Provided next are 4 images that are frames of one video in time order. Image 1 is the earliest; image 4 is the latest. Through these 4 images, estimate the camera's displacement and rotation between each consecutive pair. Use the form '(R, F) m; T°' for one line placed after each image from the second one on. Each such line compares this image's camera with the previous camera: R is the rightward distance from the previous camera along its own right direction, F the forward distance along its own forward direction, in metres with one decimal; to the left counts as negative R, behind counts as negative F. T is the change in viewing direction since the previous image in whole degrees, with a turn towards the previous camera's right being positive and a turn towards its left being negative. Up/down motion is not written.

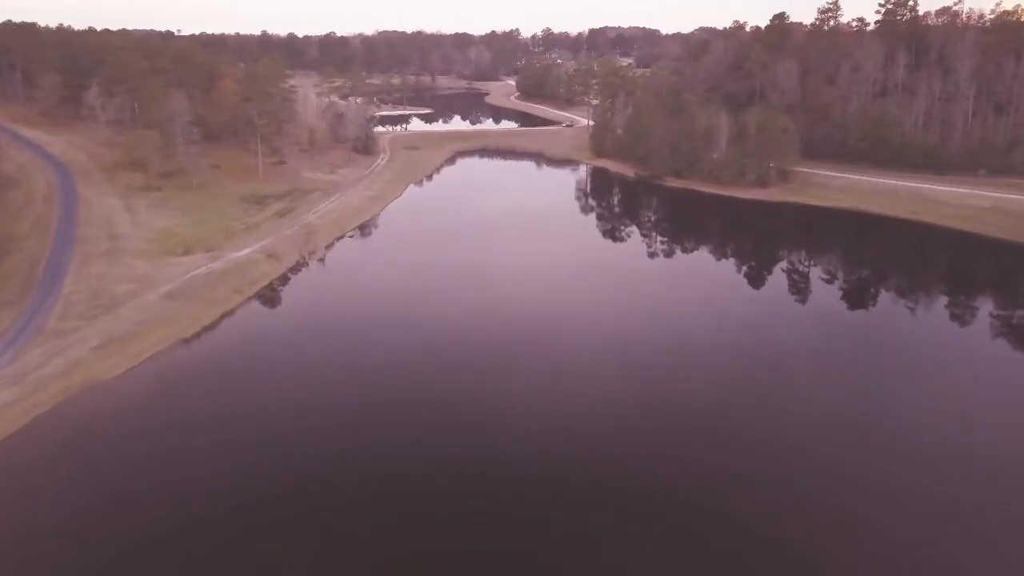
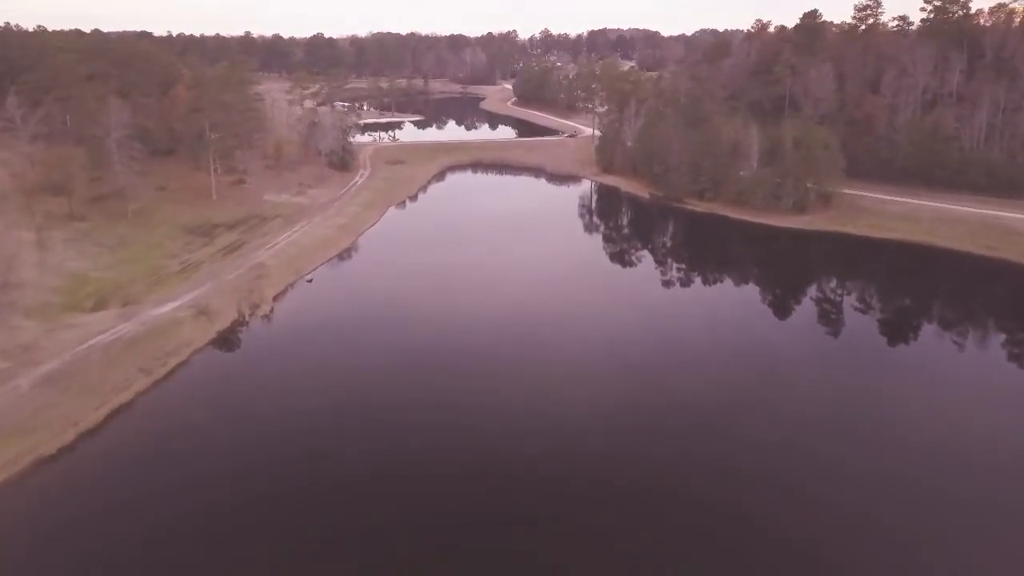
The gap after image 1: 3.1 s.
(+0.3, +9.0) m; 0°
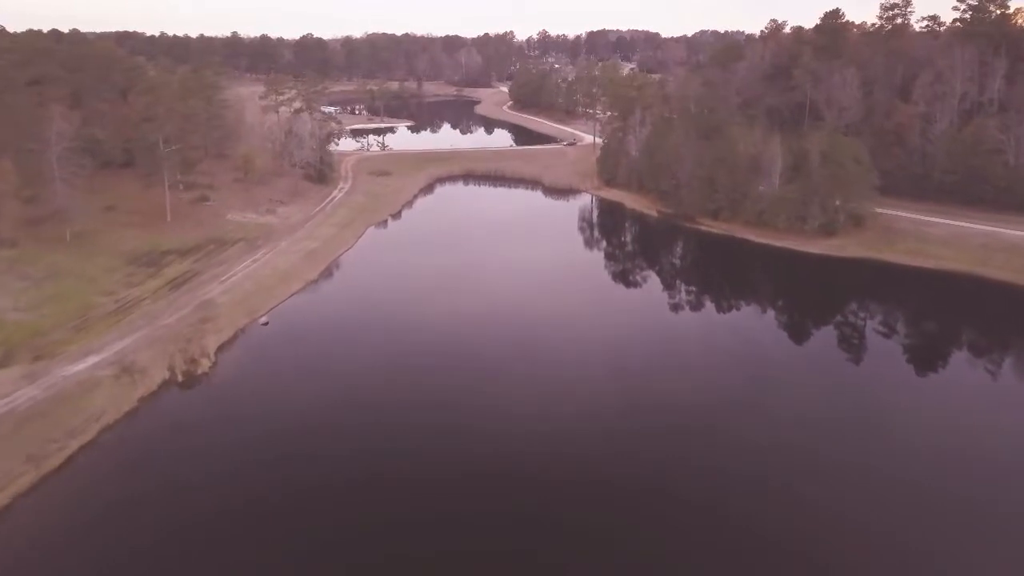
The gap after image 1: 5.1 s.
(+0.4, +5.9) m; 0°
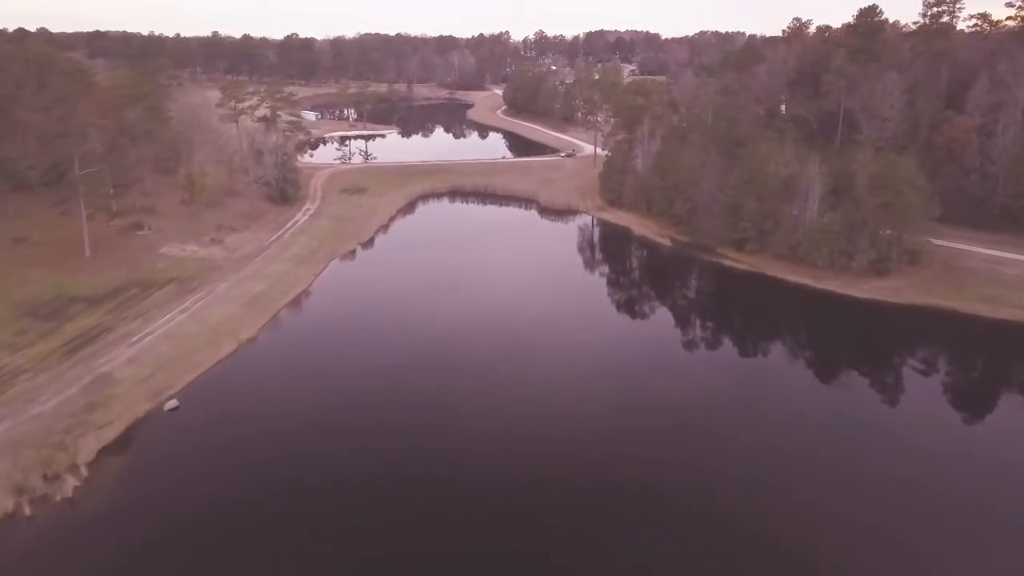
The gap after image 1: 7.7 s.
(+0.6, +7.8) m; 0°
